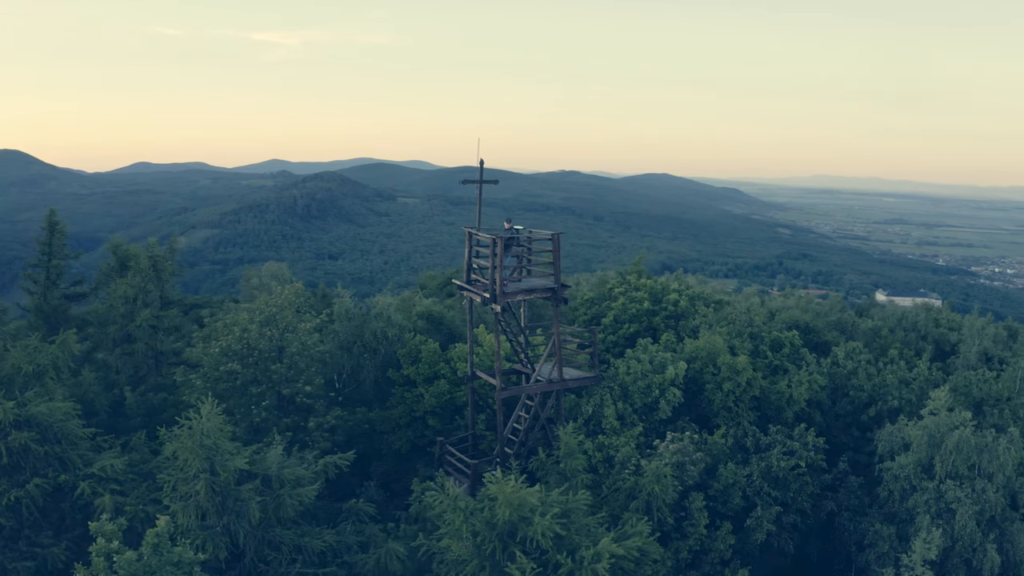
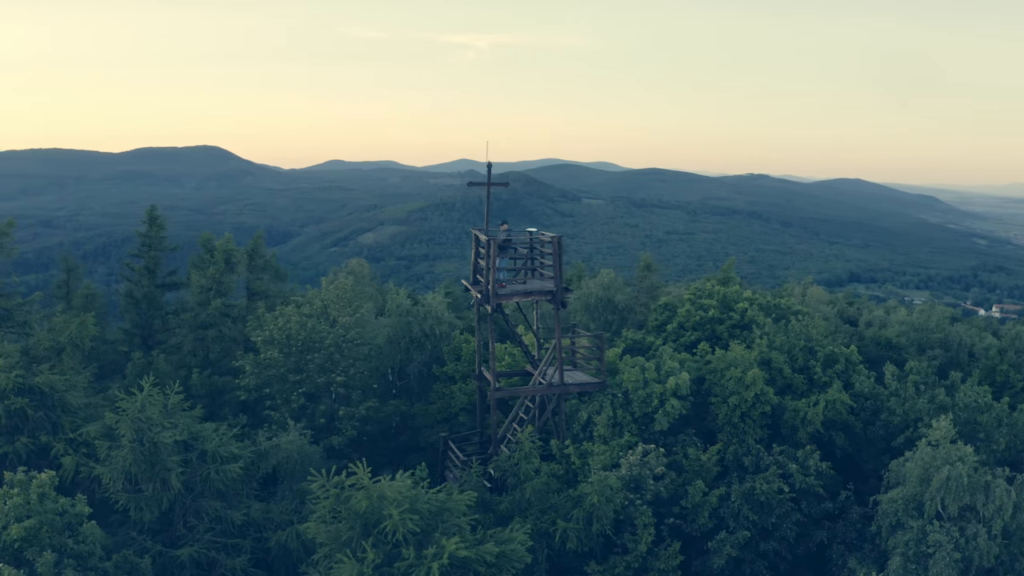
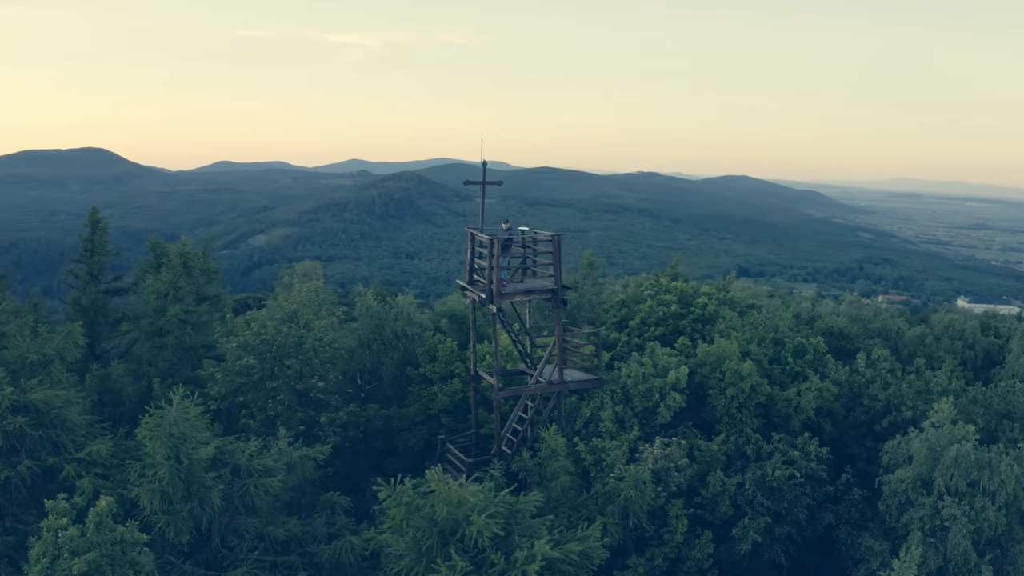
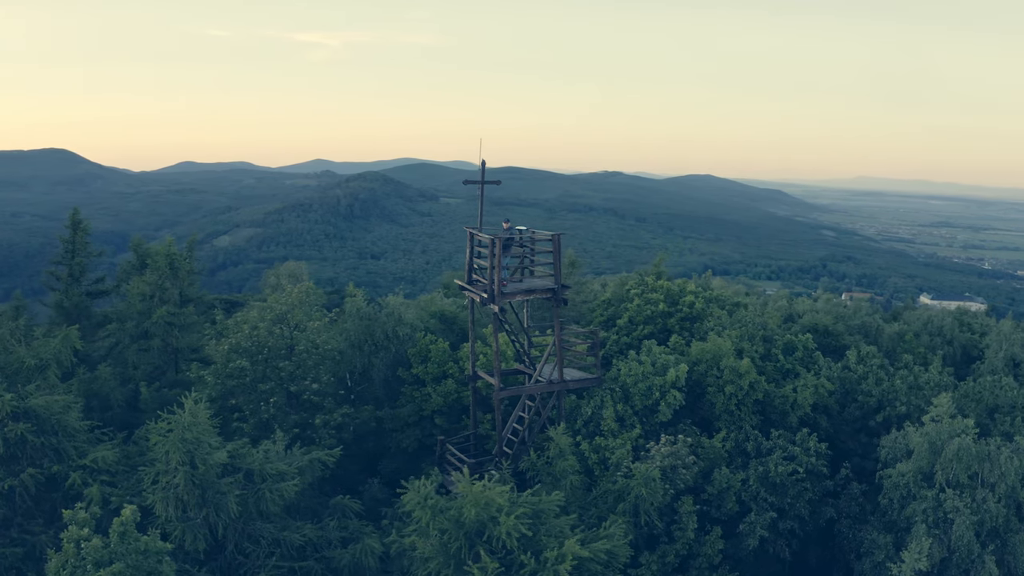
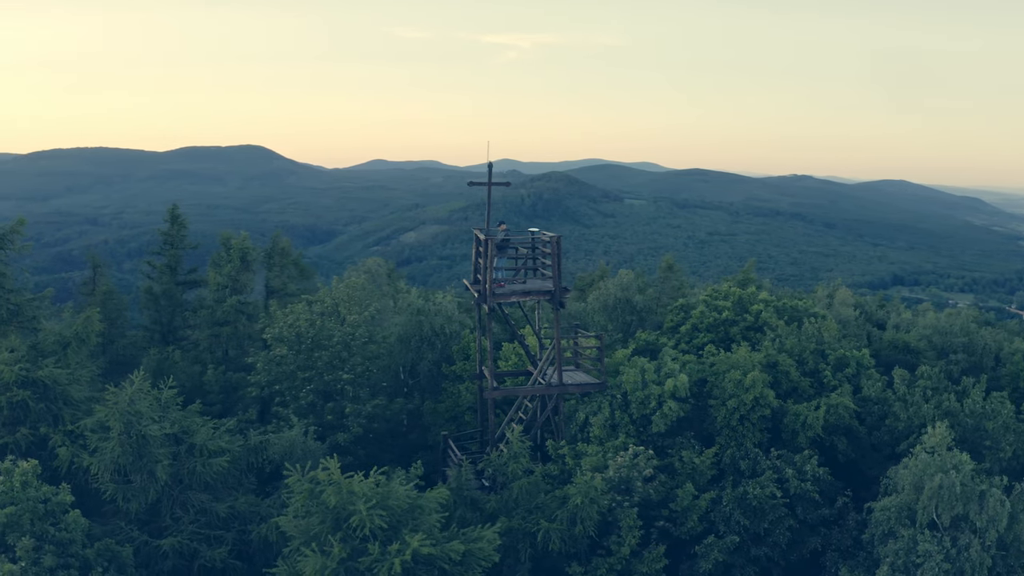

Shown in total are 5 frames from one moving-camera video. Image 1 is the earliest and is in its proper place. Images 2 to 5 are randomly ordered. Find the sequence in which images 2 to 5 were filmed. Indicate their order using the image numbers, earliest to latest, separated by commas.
4, 3, 2, 5
